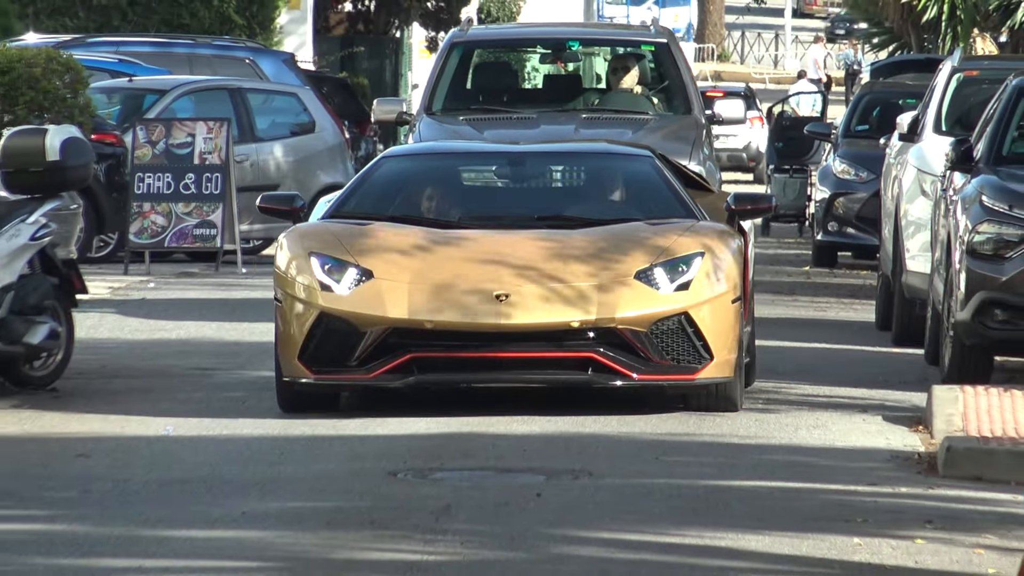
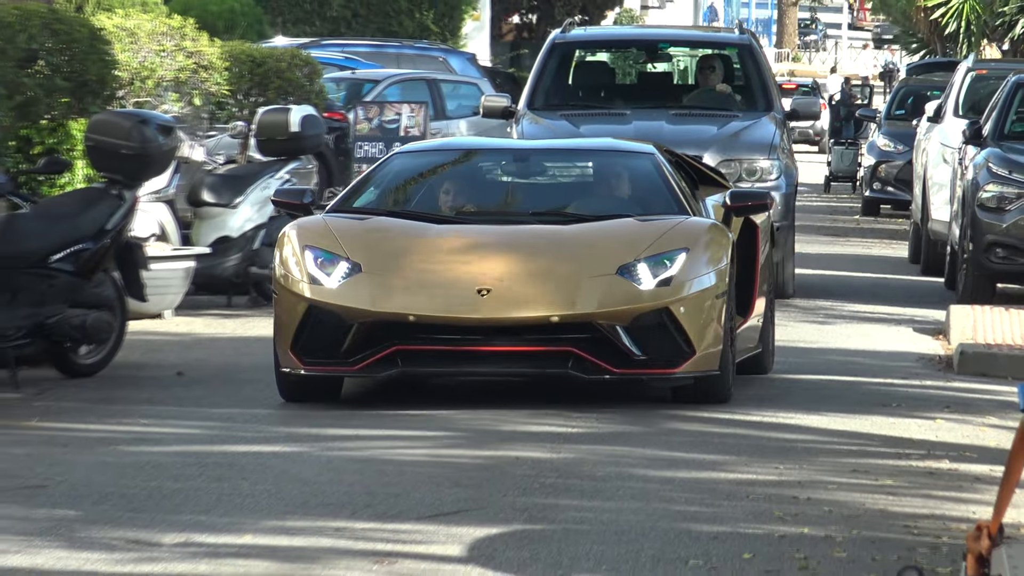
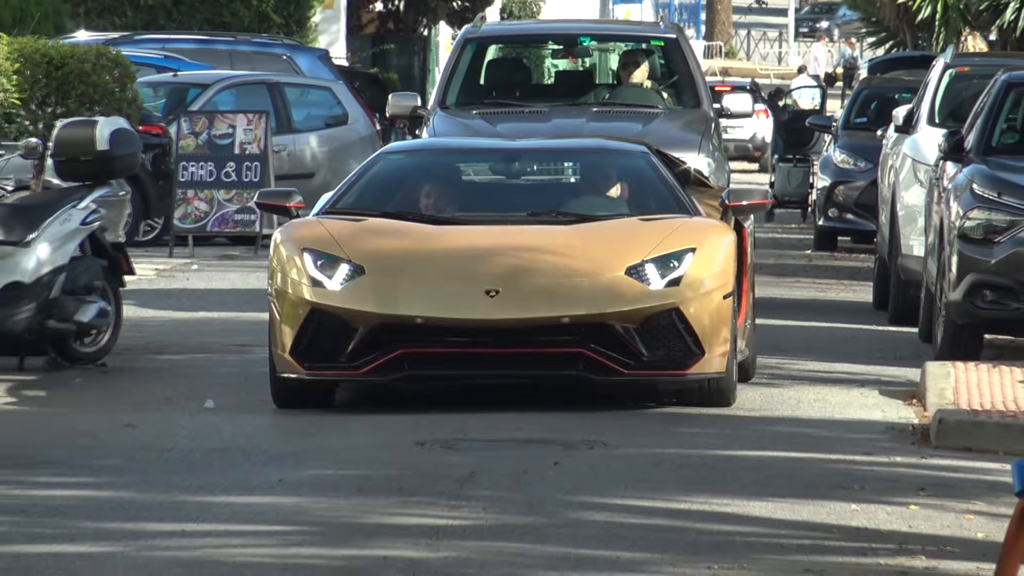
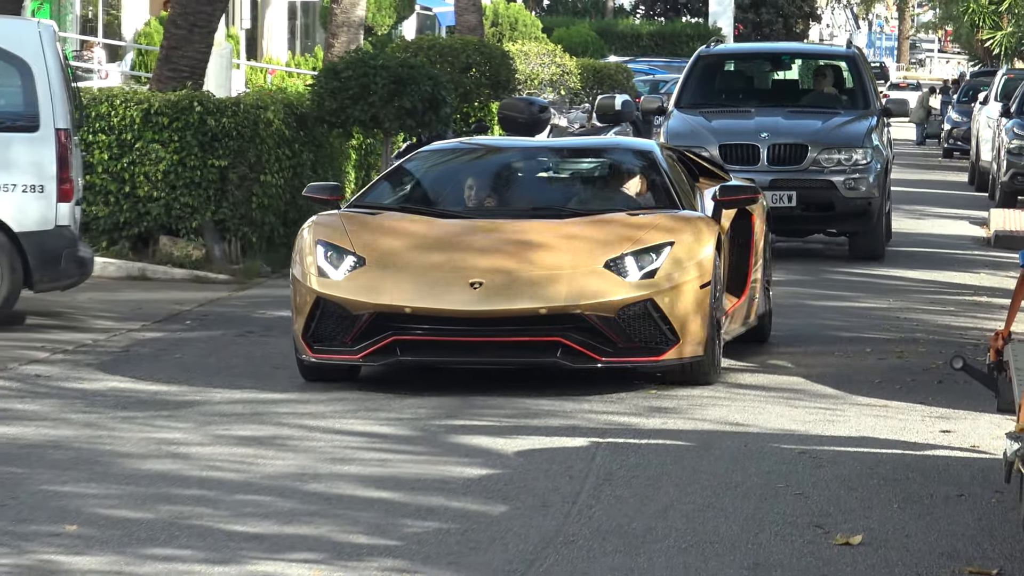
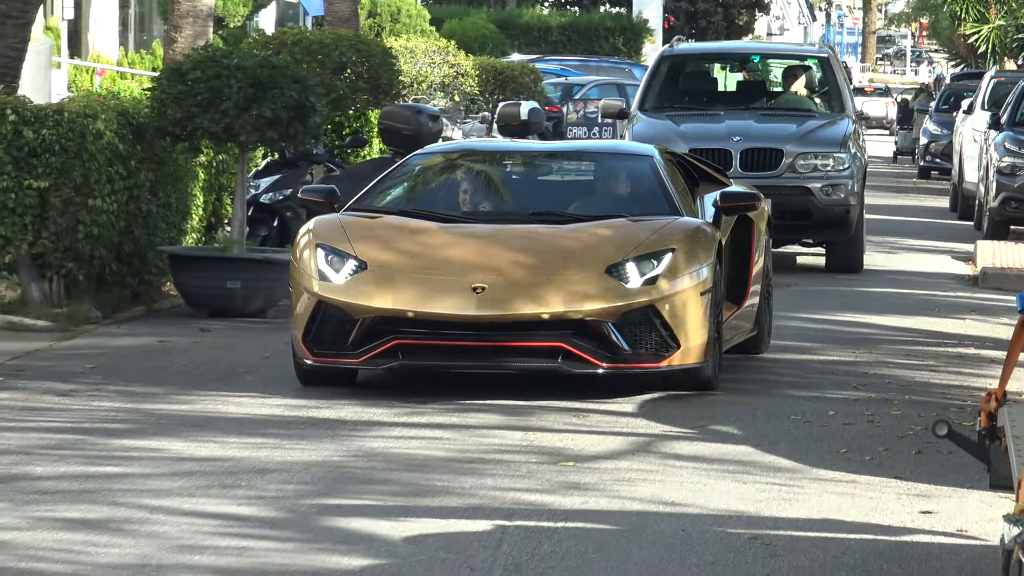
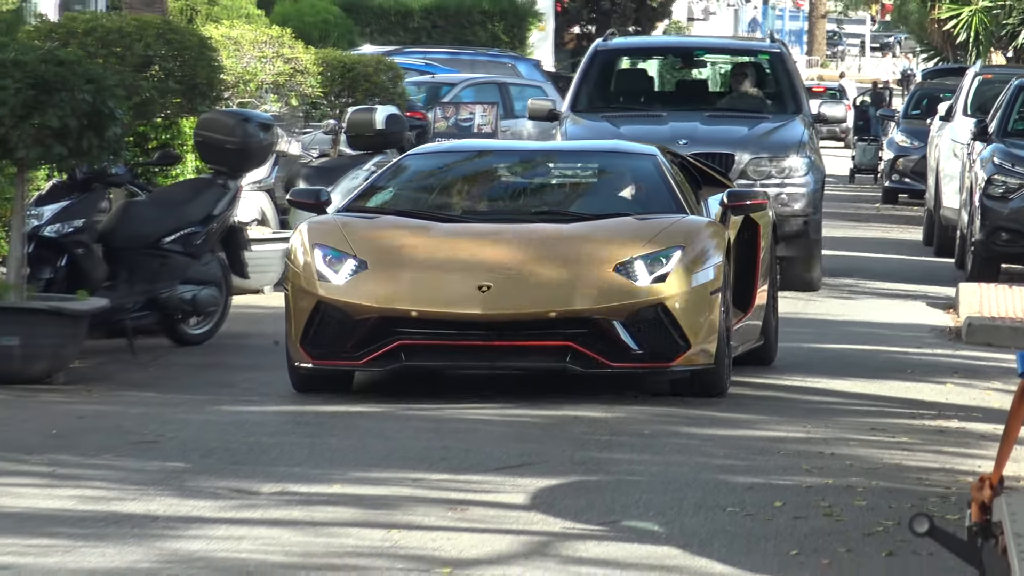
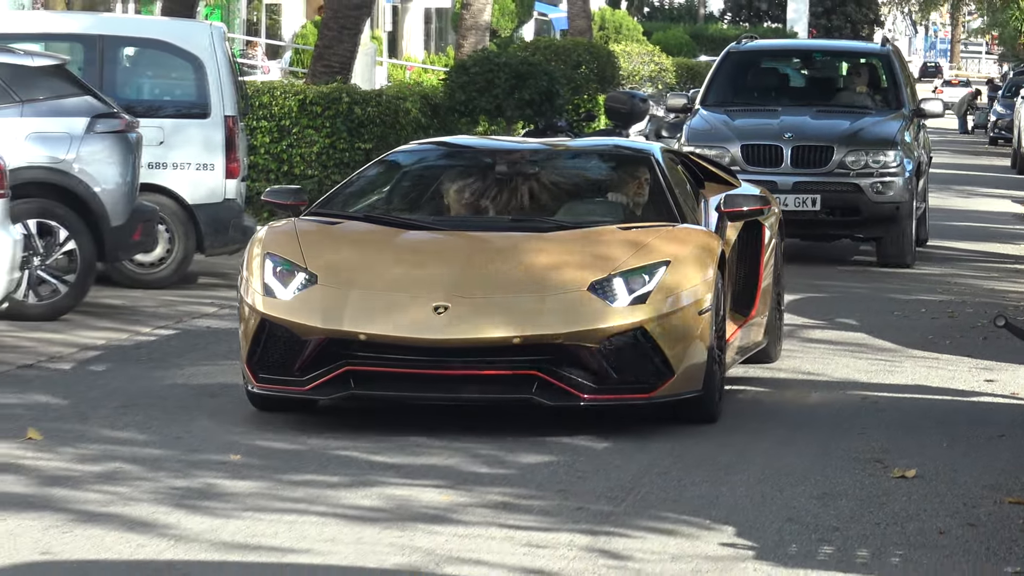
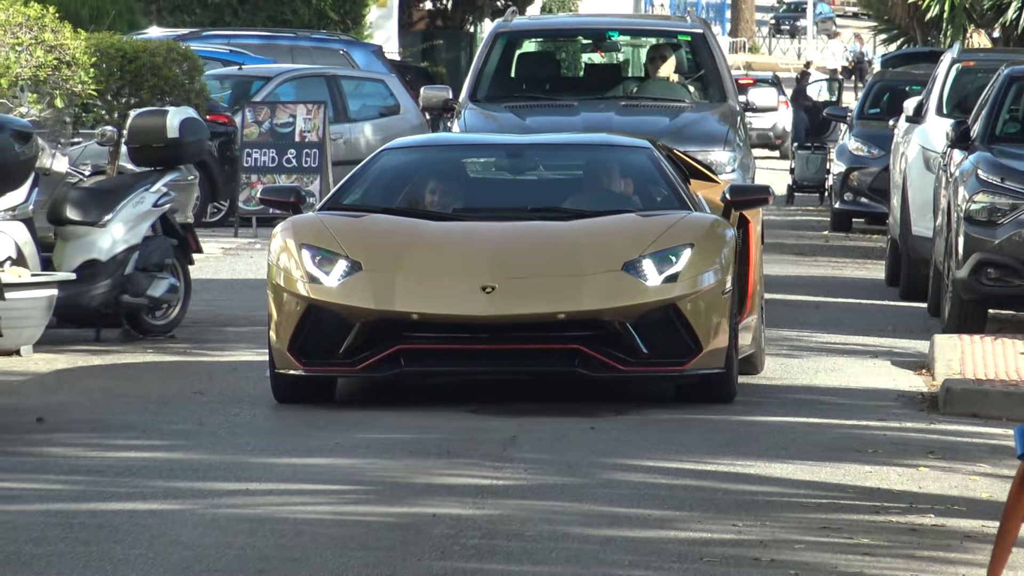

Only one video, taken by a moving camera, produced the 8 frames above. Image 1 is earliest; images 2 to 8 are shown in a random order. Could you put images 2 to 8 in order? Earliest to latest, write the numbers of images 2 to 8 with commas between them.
3, 8, 2, 6, 5, 4, 7
